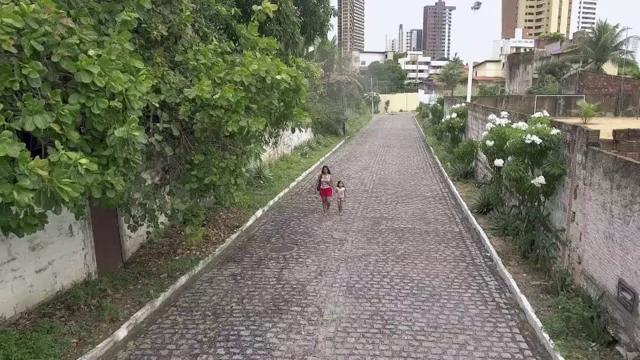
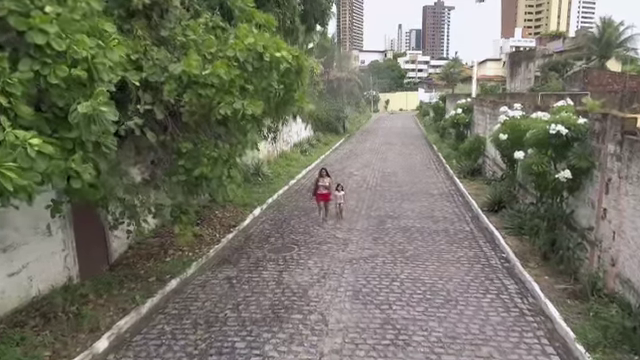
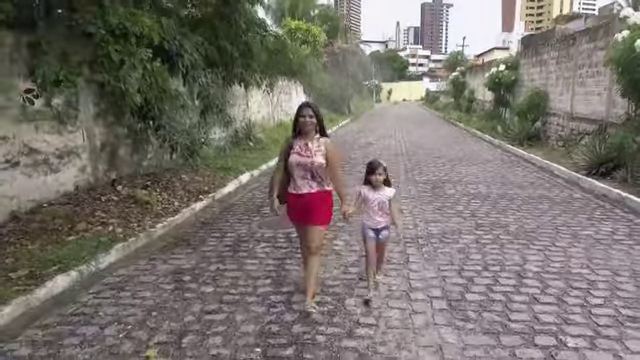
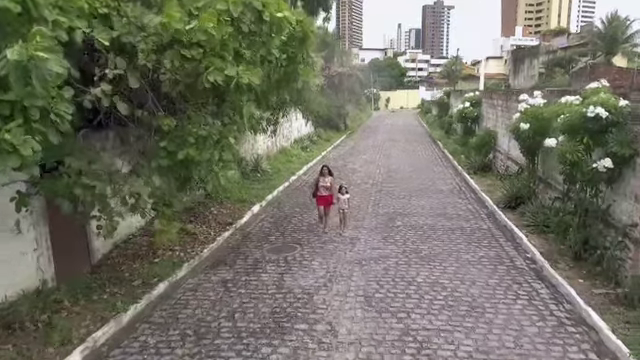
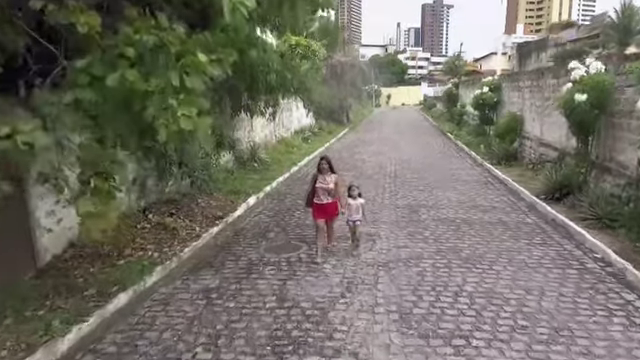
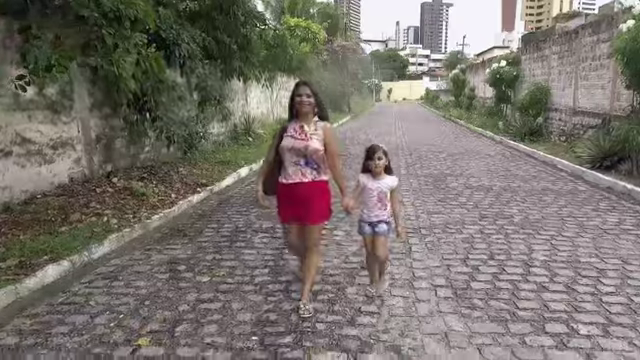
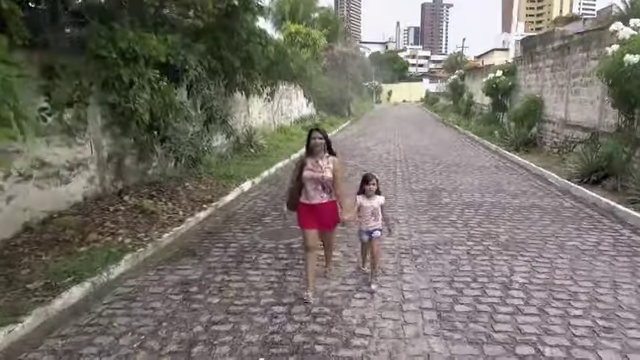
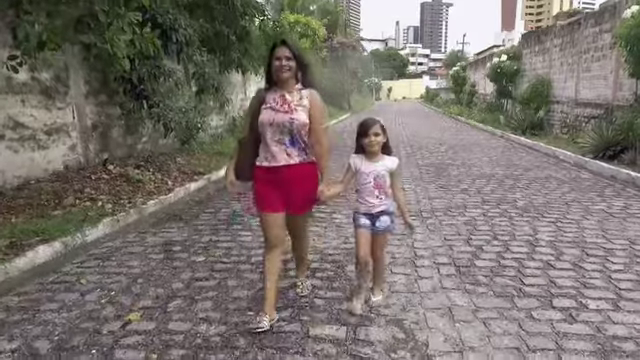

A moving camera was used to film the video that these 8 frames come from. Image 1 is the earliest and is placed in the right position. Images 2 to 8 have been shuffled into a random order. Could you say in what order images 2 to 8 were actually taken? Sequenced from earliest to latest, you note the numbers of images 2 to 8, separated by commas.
2, 4, 5, 7, 3, 6, 8
